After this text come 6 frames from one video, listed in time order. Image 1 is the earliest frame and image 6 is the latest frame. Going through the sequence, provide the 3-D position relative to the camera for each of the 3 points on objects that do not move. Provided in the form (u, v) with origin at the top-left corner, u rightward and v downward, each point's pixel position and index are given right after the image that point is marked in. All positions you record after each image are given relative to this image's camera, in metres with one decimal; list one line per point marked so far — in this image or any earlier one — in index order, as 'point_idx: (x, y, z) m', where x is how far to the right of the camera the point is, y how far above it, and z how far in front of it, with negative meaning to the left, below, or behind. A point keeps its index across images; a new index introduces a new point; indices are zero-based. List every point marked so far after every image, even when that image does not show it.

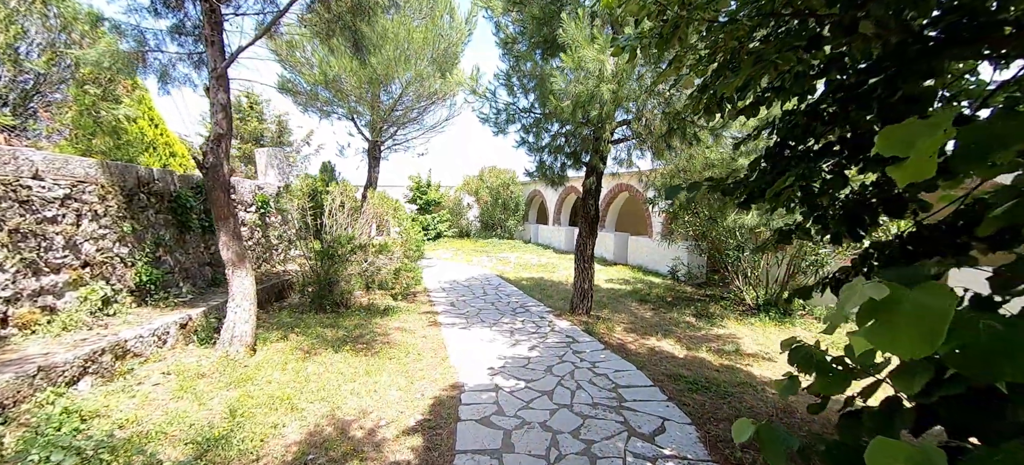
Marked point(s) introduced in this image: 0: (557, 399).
0: (+0.3, -1.3, +3.0) m
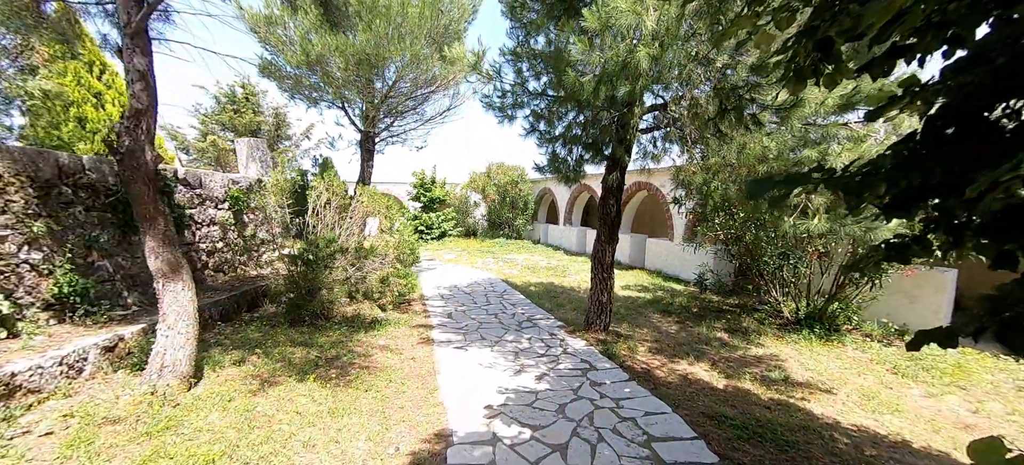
0: (+0.4, -1.3, +2.3) m
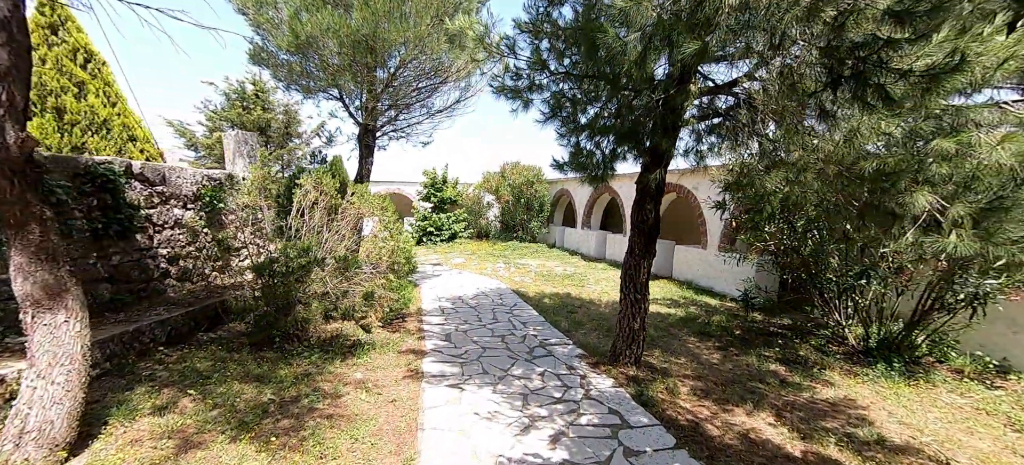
0: (+0.3, -1.4, +1.4) m
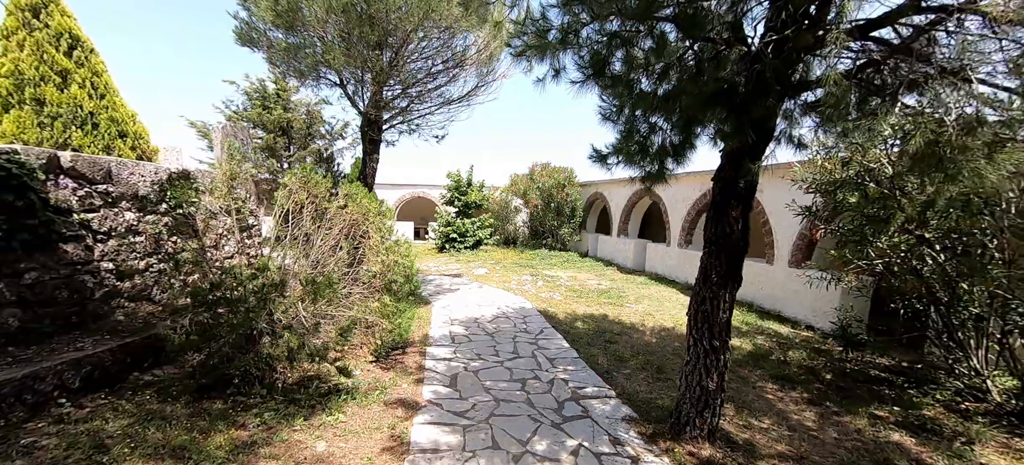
0: (+0.3, -1.5, +0.4) m
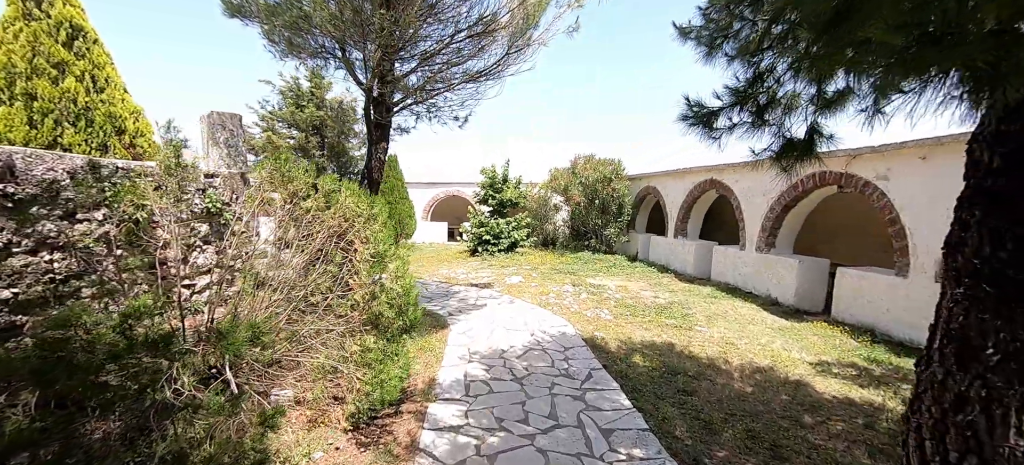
0: (+0.2, -1.6, -0.8) m
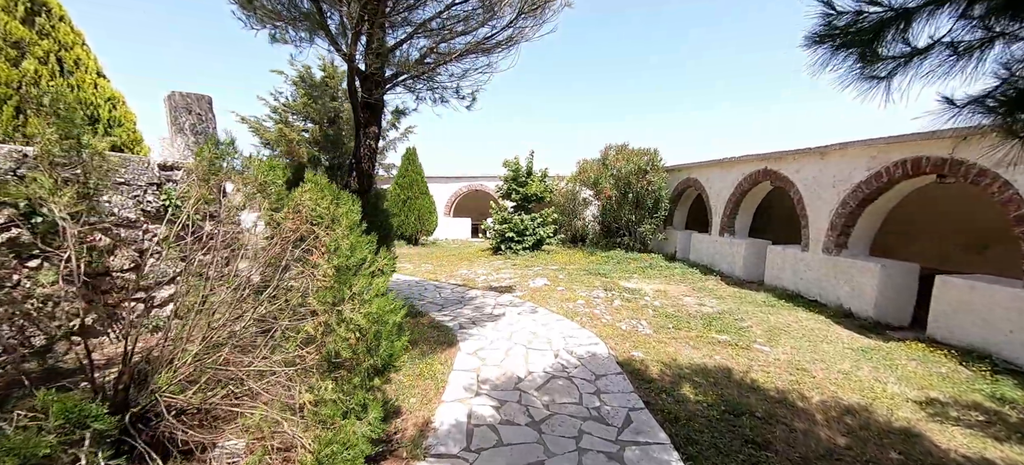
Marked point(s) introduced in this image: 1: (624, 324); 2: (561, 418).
0: (0.0, -1.7, -1.6) m
1: (+1.6, -1.2, +5.3) m
2: (+0.4, -1.3, +2.8) m
